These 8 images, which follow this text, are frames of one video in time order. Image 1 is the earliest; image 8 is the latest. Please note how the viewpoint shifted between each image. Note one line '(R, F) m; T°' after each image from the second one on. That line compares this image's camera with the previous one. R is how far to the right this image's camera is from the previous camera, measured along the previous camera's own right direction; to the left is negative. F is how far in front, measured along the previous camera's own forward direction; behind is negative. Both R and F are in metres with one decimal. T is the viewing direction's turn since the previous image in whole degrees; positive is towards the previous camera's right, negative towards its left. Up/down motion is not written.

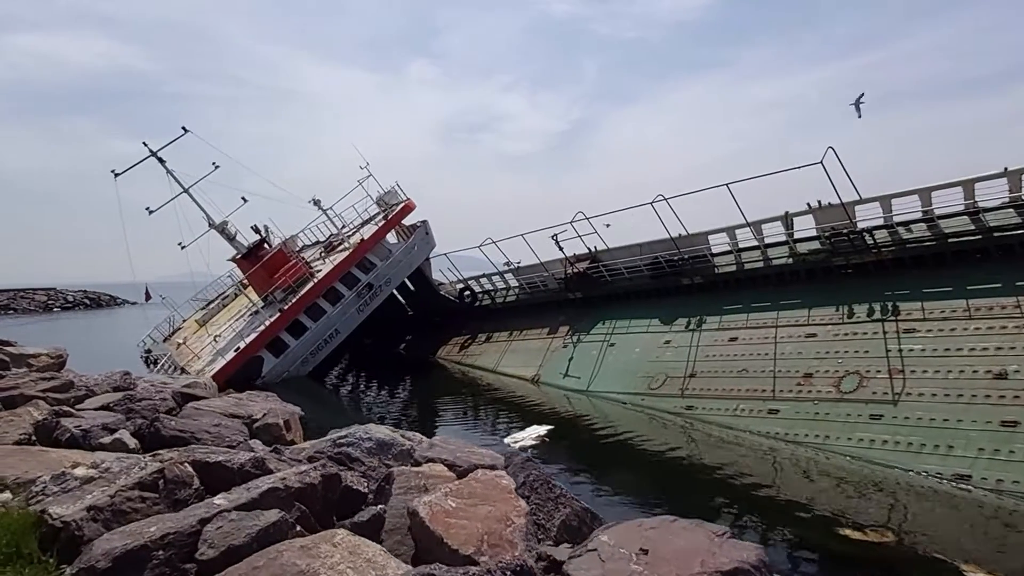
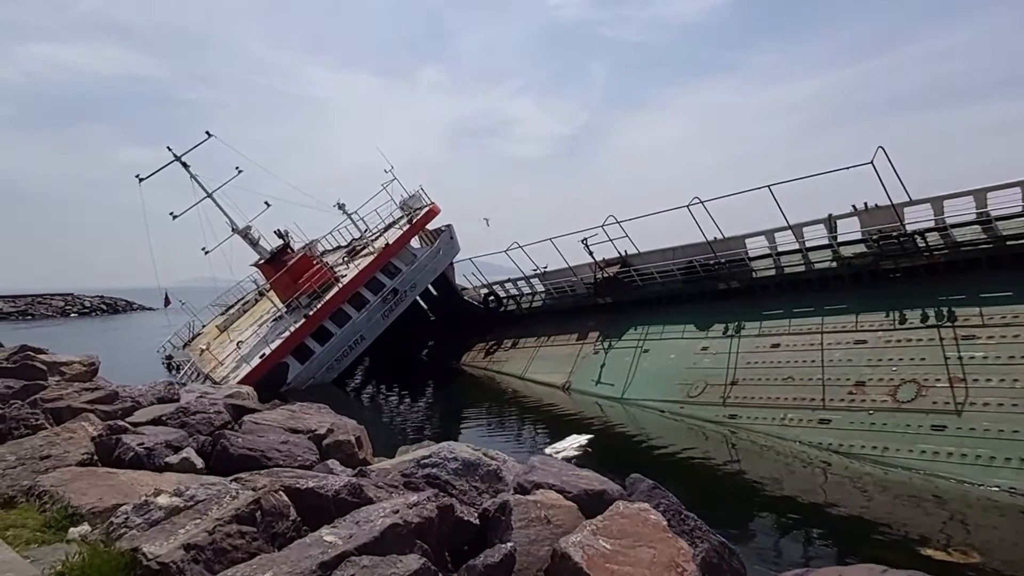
(-0.6, +0.4) m; -1°
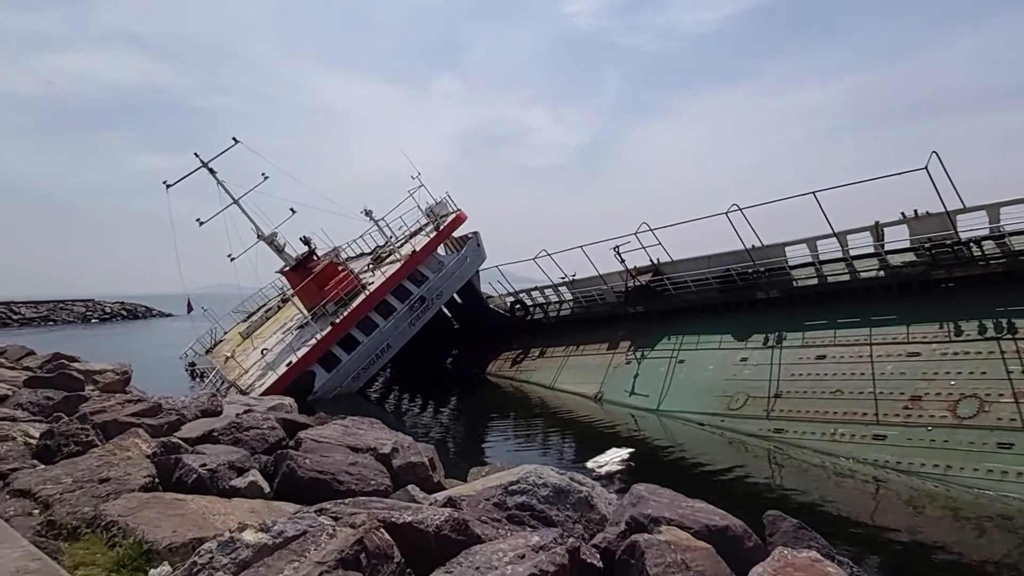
(-0.5, +0.3) m; -1°
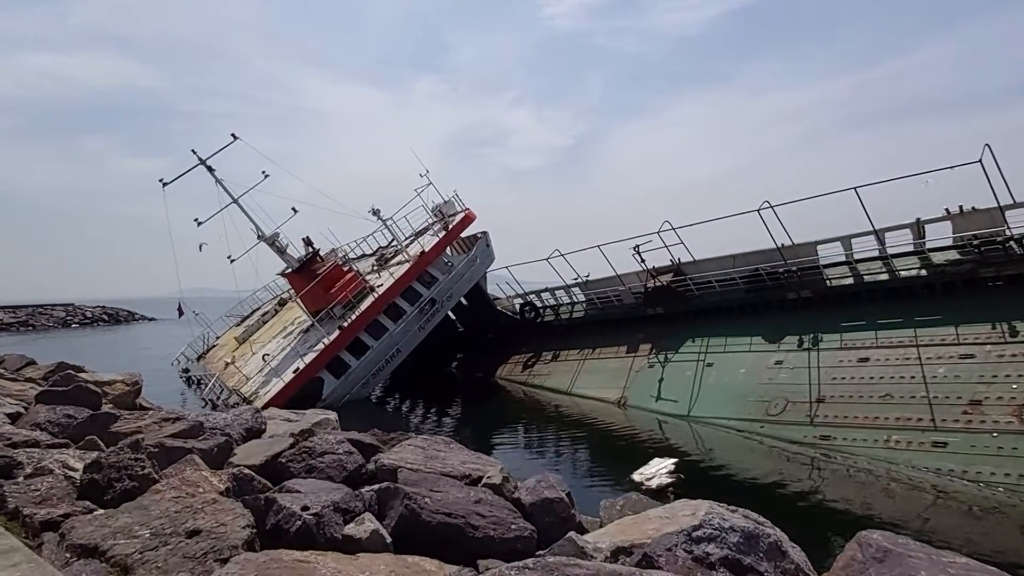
(-1.0, +0.7) m; +1°
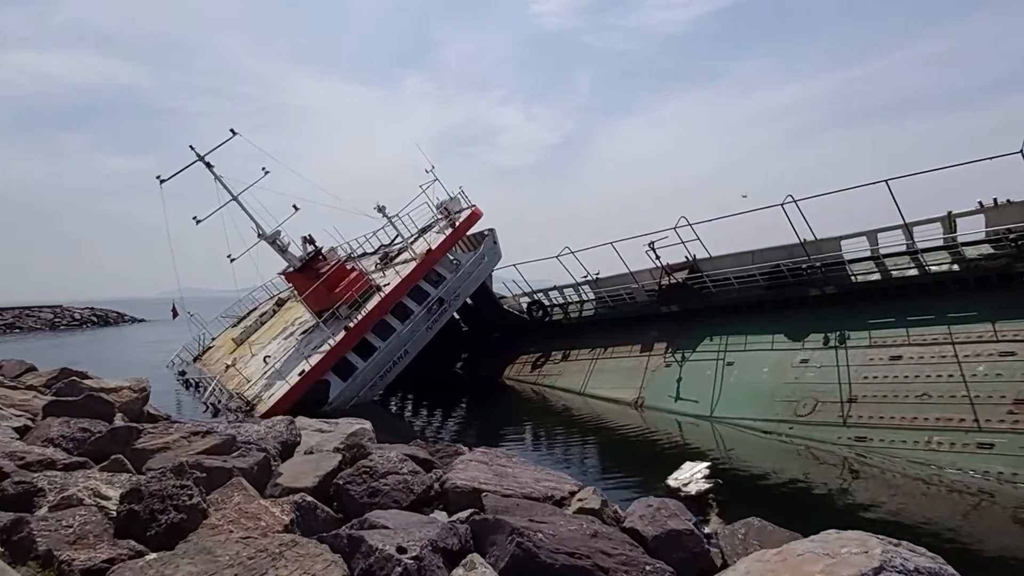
(-0.6, +0.5) m; +1°
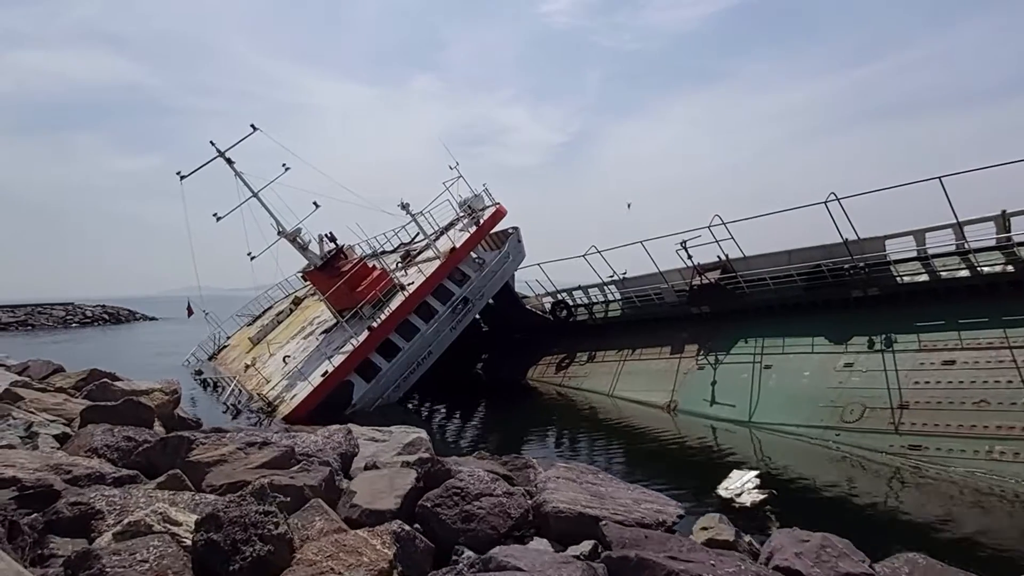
(-0.6, +0.4) m; -1°
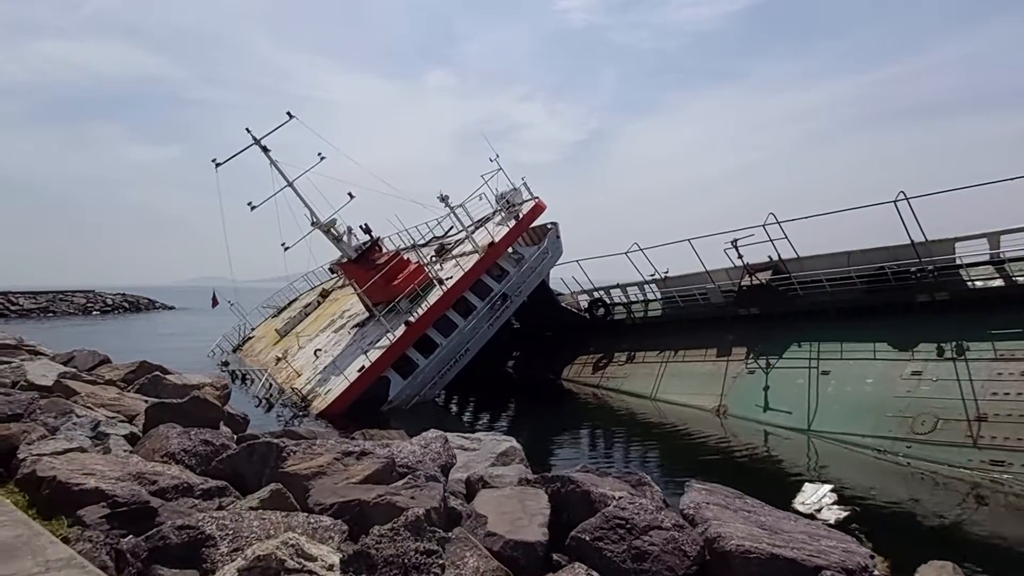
(-0.8, +0.6) m; -1°
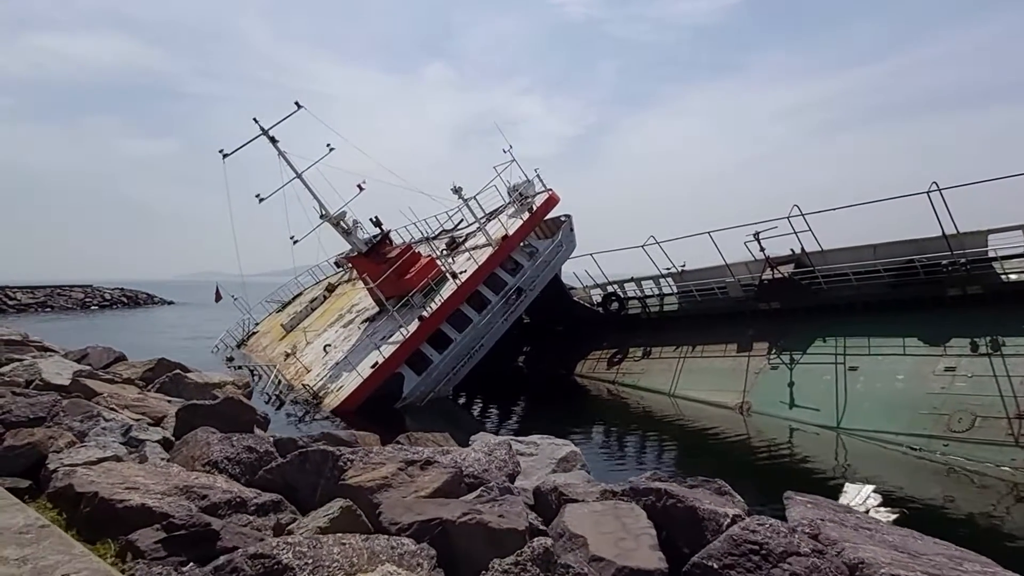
(-0.5, +0.4) m; 0°
